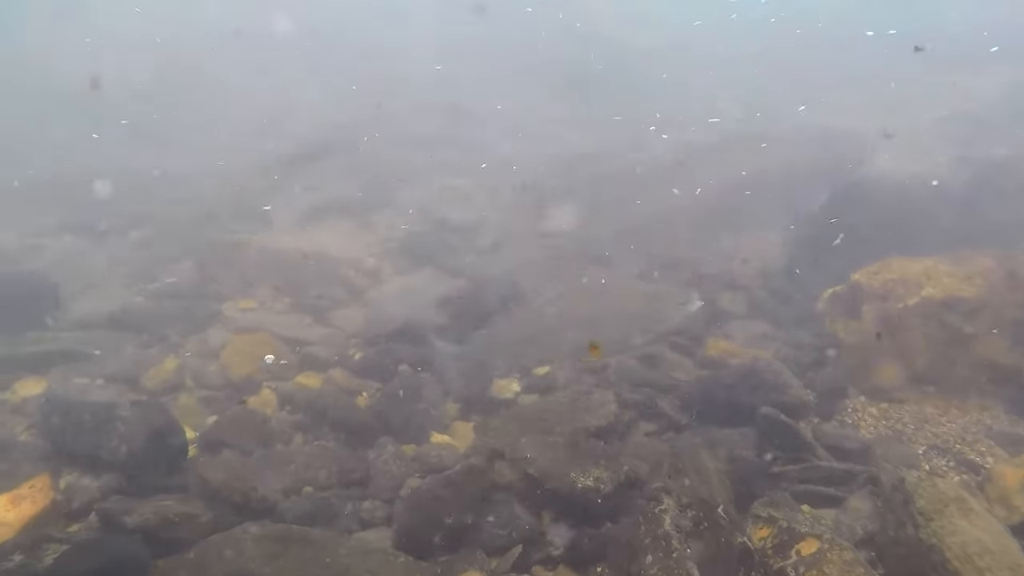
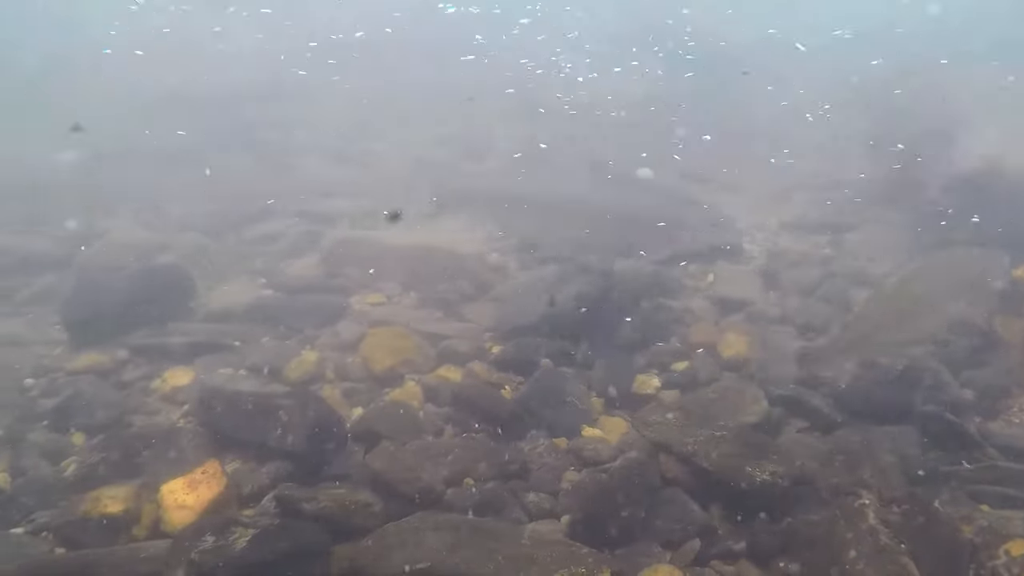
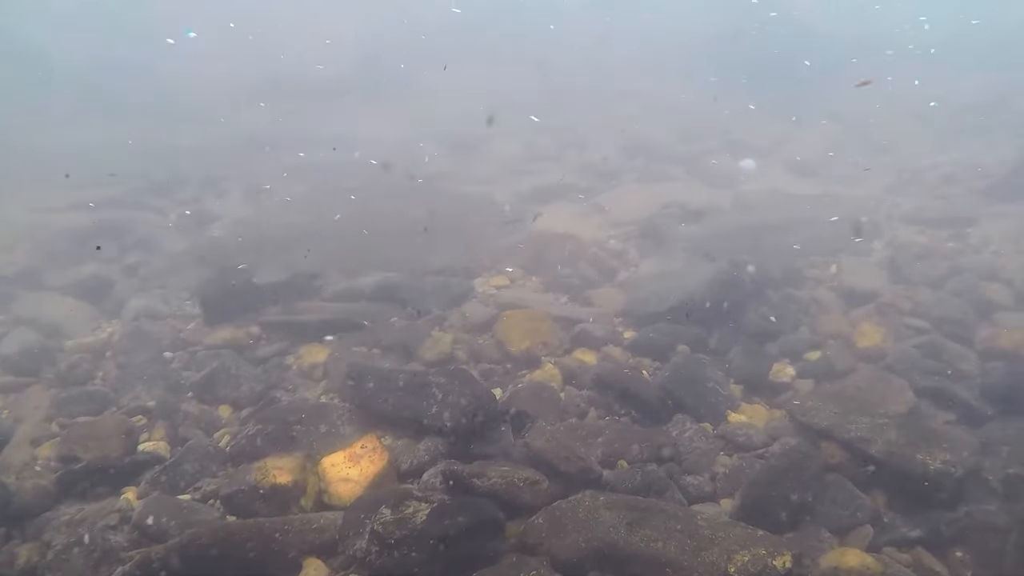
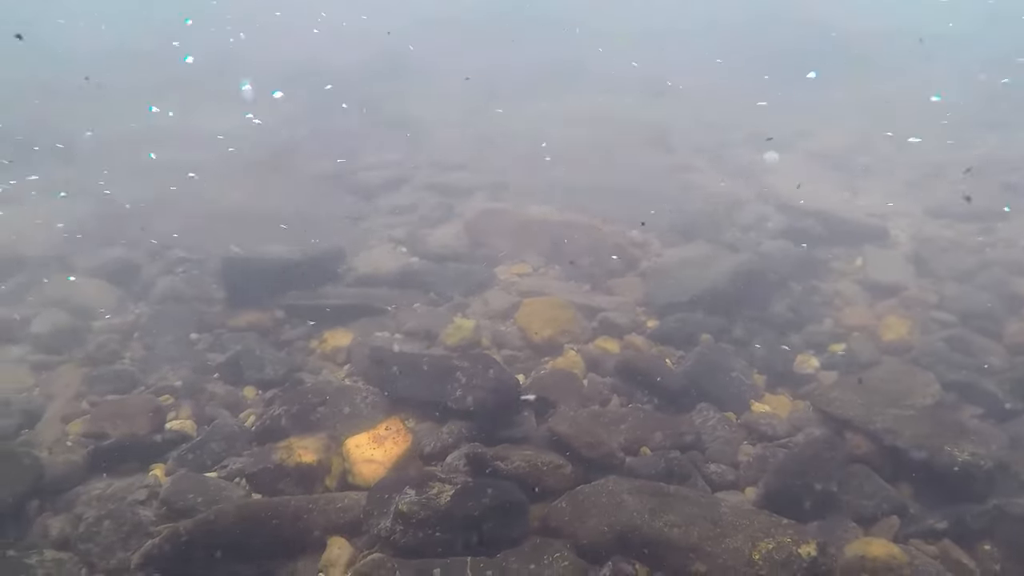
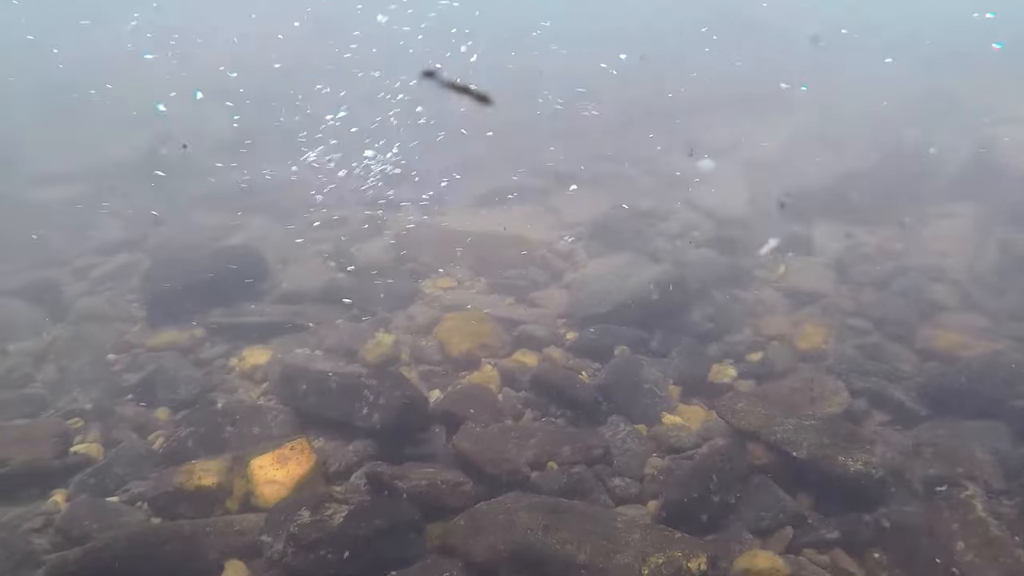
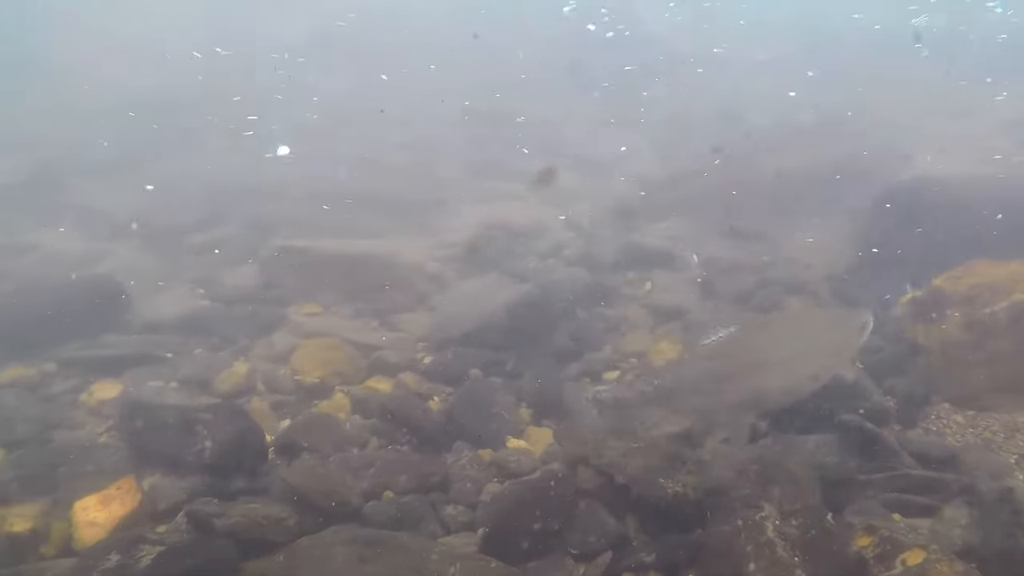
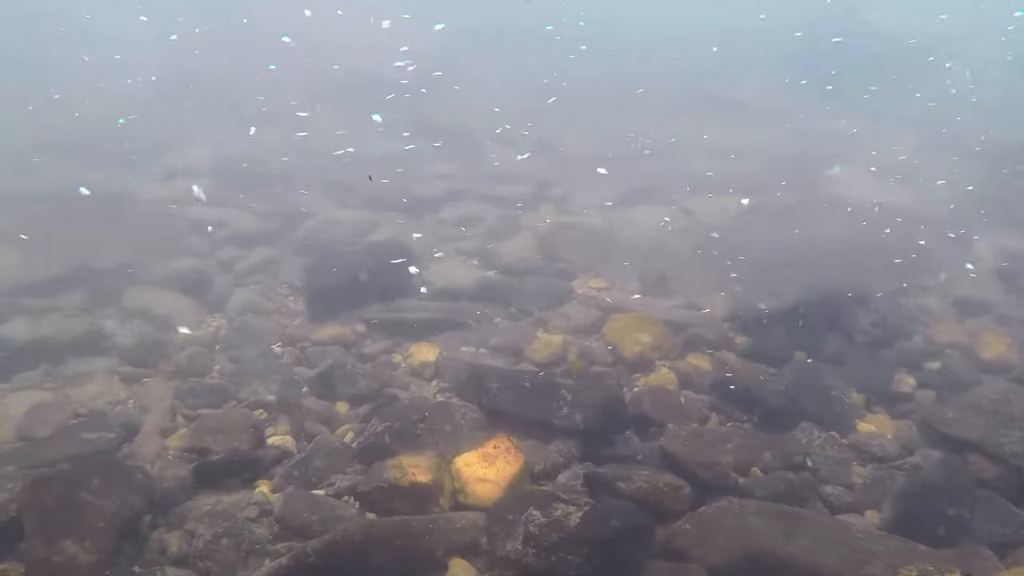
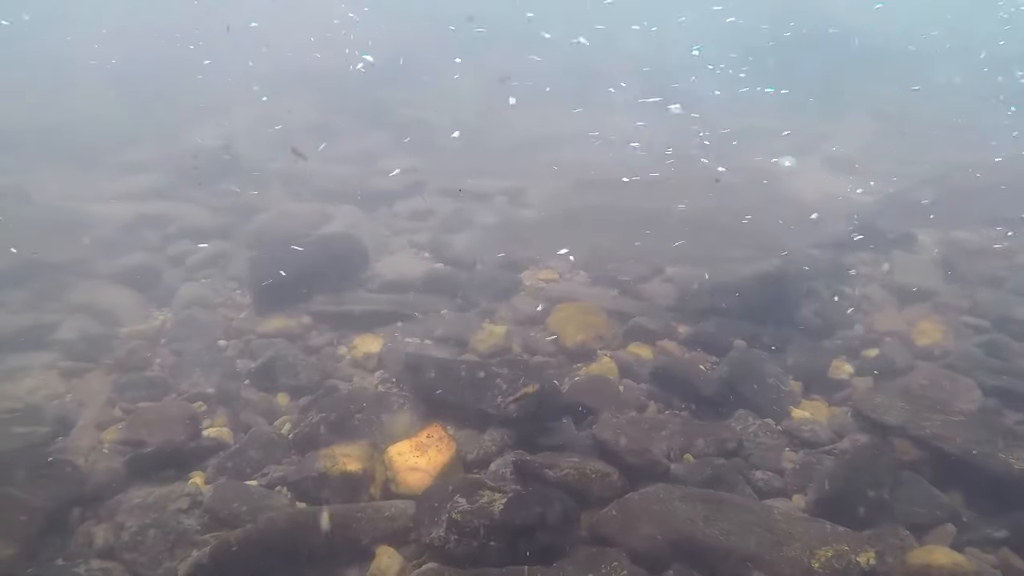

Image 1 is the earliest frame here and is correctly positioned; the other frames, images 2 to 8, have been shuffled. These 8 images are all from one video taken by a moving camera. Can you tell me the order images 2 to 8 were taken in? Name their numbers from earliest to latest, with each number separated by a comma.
6, 2, 5, 4, 3, 8, 7
